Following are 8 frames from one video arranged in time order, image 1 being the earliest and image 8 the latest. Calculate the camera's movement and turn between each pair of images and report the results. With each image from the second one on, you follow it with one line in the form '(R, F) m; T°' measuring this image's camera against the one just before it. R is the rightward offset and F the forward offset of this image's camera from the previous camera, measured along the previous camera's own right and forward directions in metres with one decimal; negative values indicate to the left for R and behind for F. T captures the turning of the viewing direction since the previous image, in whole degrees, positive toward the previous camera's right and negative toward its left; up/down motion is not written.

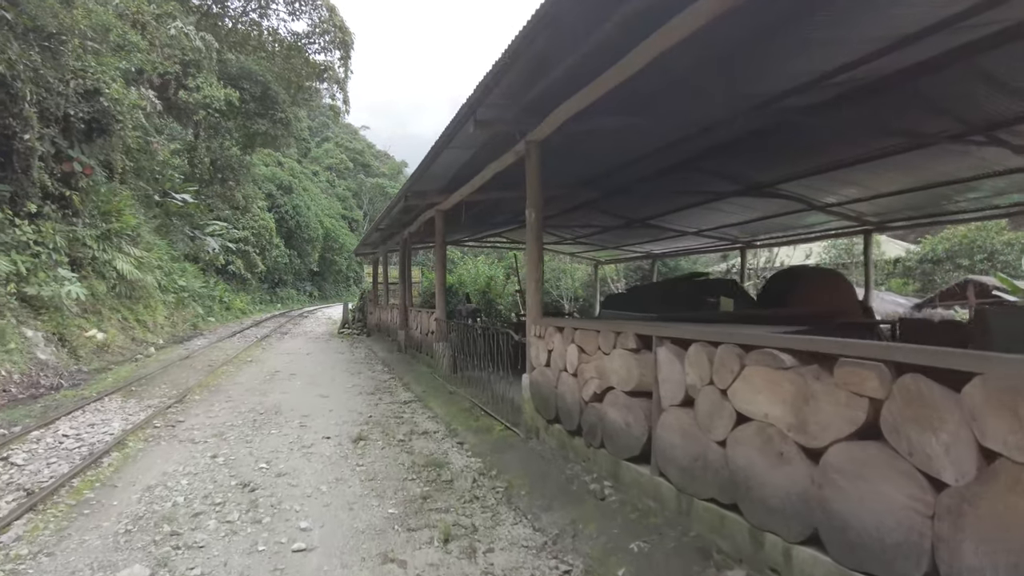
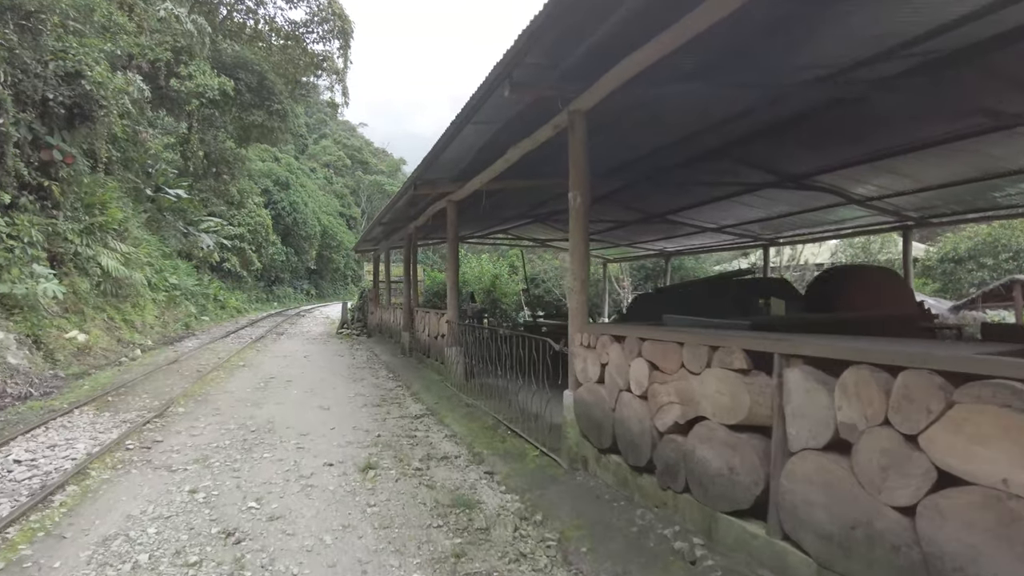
(-0.2, +0.7) m; 0°
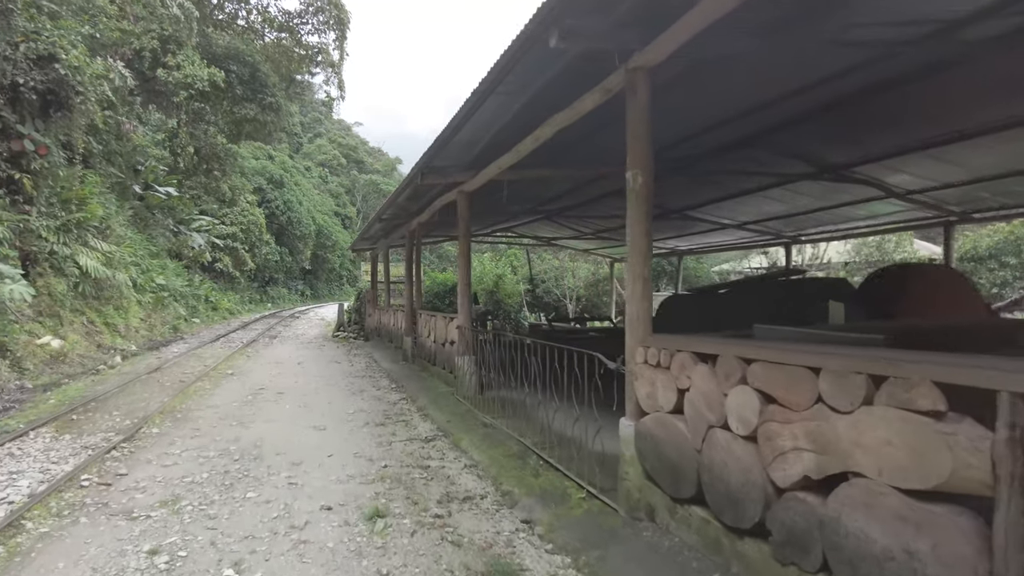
(-0.2, +0.7) m; 0°
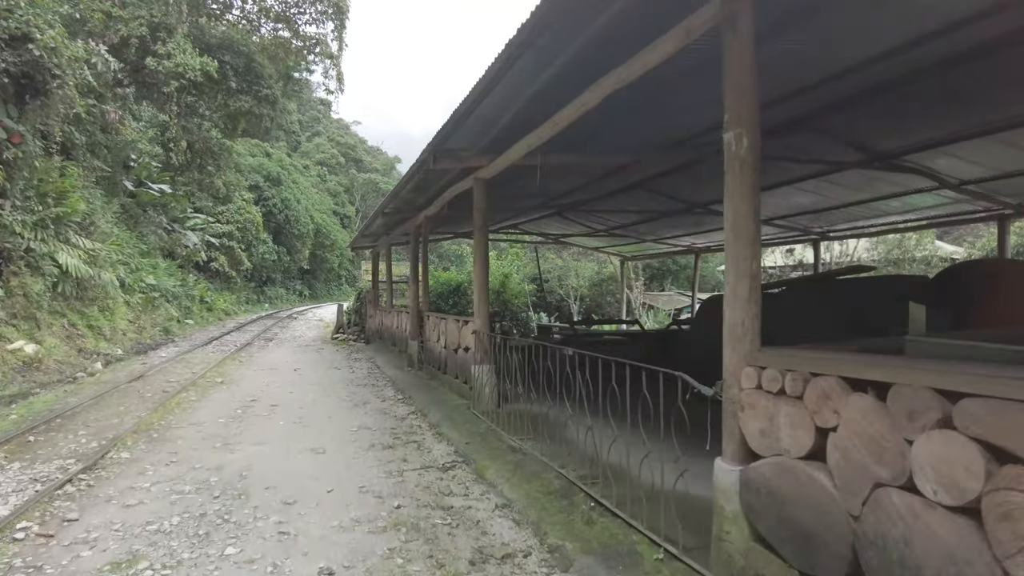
(-0.2, +0.7) m; 0°
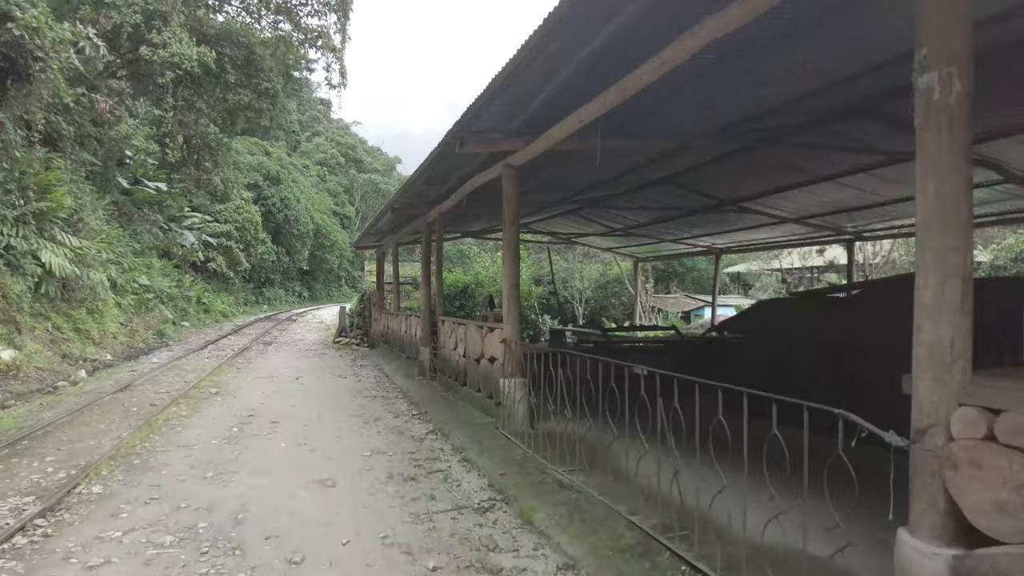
(-0.2, +0.6) m; 0°
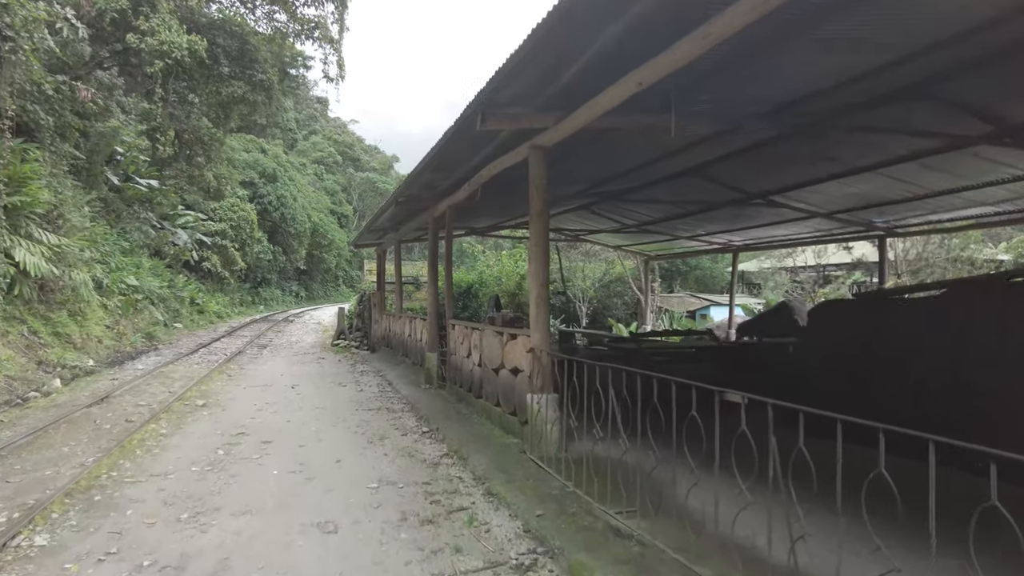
(-0.2, +0.6) m; 0°
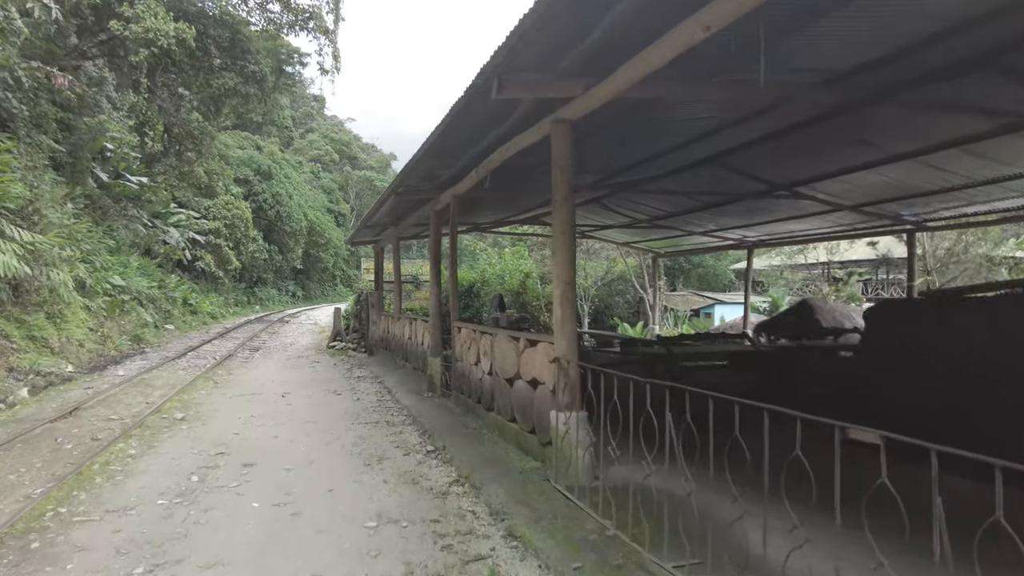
(-0.1, +0.6) m; 0°
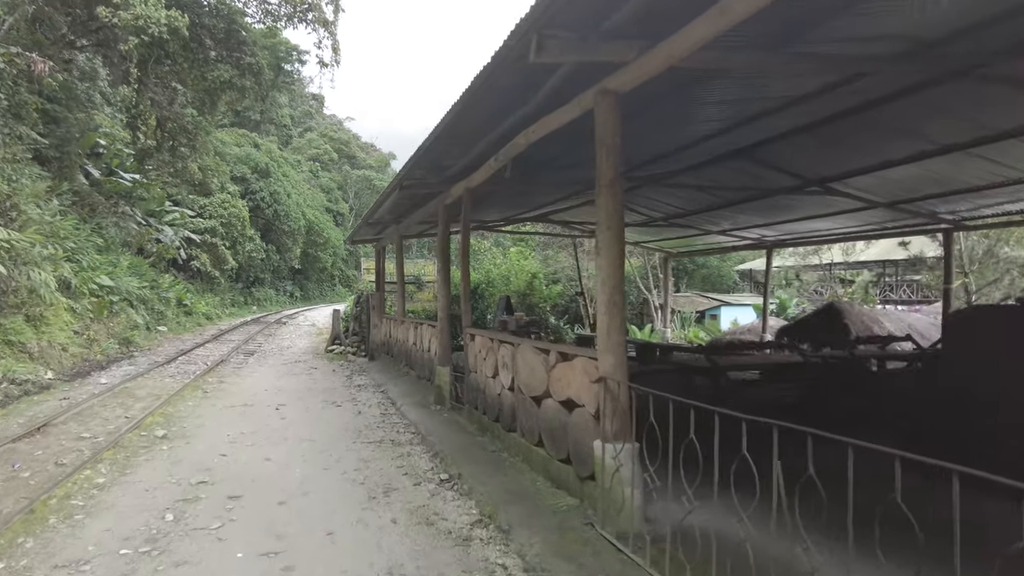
(-0.1, +0.6) m; 0°
